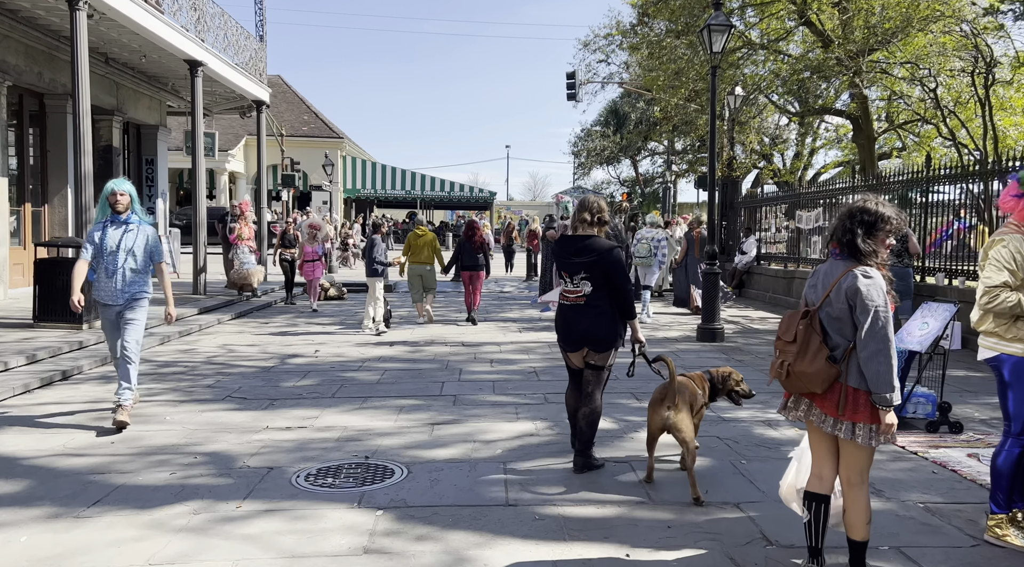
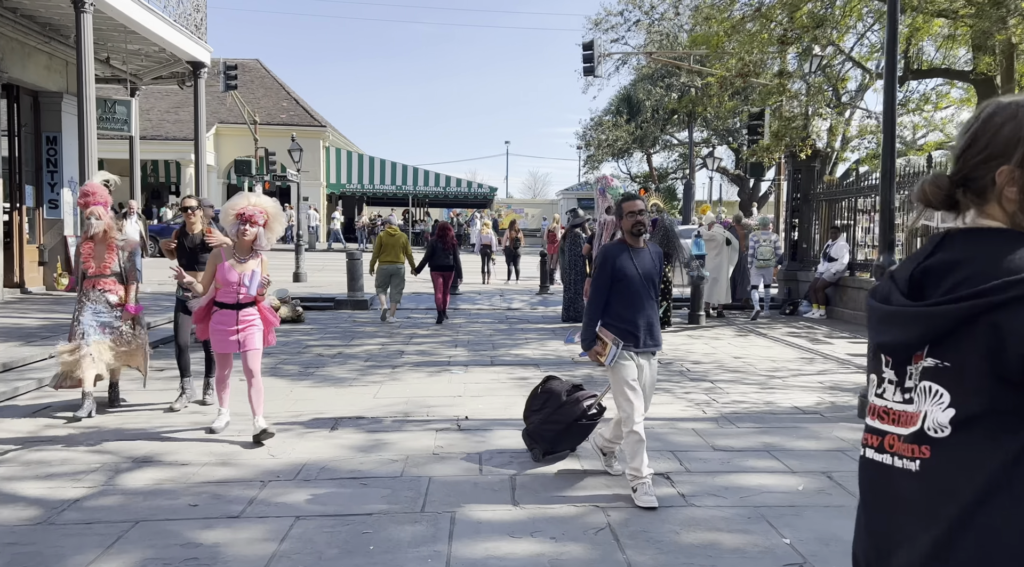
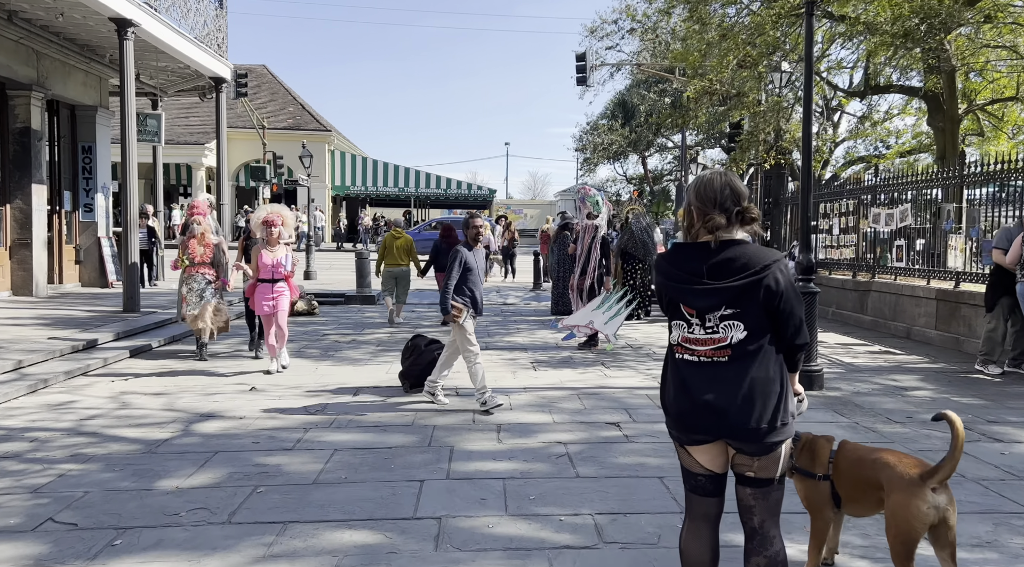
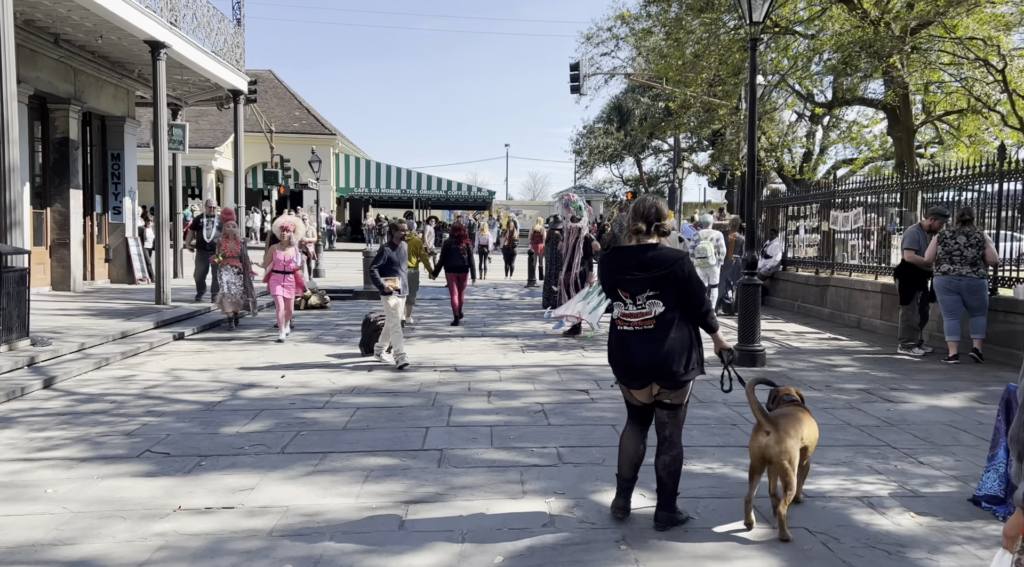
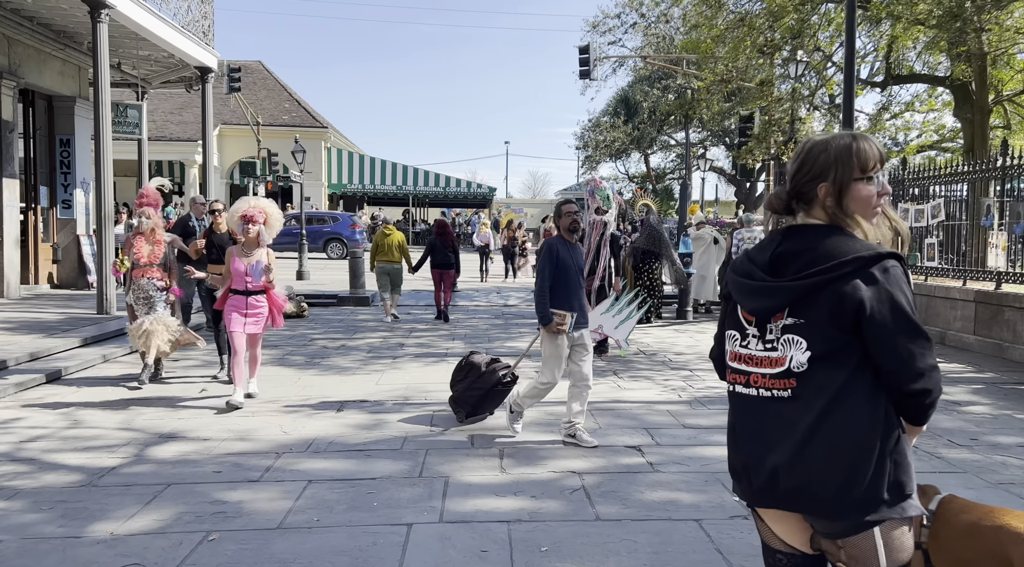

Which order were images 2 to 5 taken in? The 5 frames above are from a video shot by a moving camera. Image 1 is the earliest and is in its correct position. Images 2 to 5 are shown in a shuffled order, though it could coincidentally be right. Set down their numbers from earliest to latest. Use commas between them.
4, 3, 5, 2
